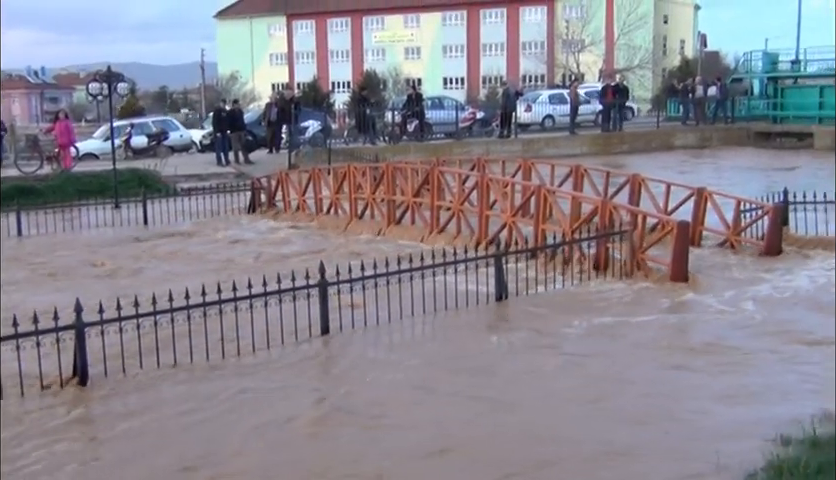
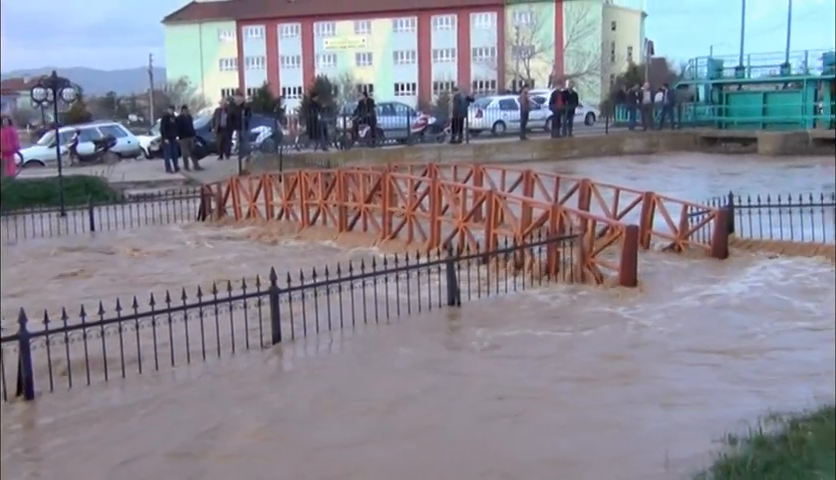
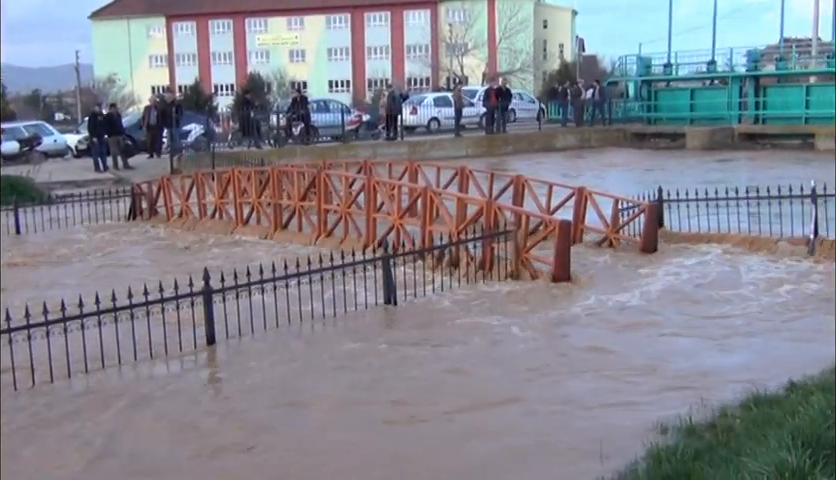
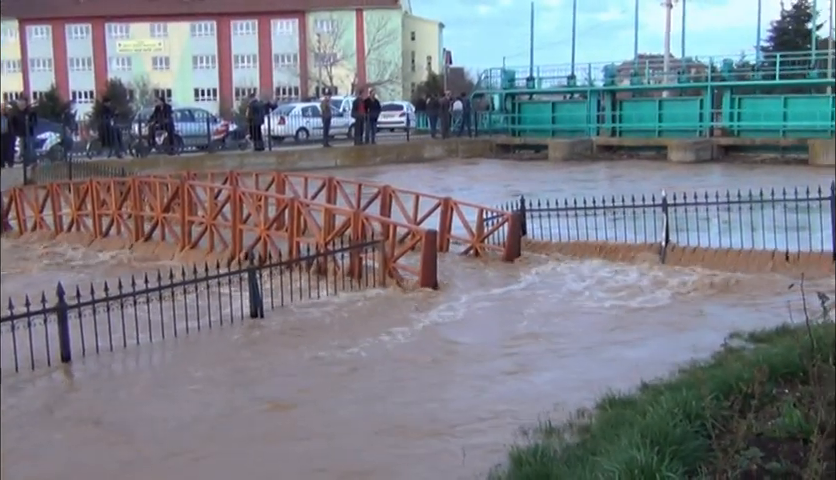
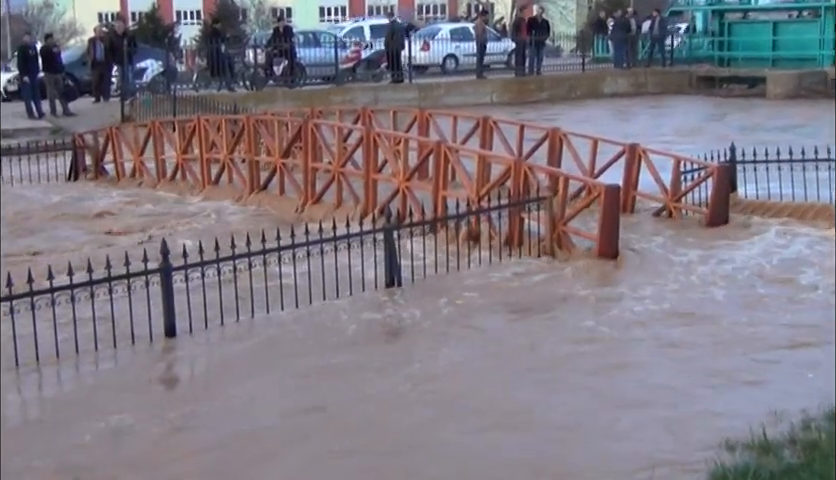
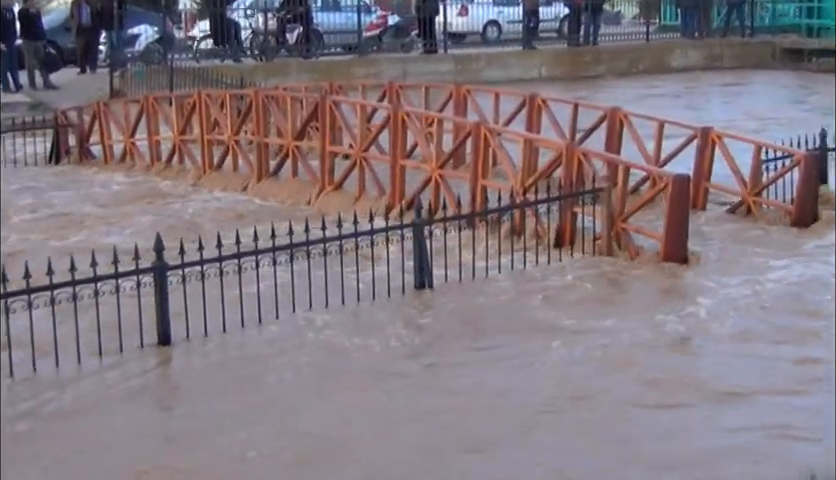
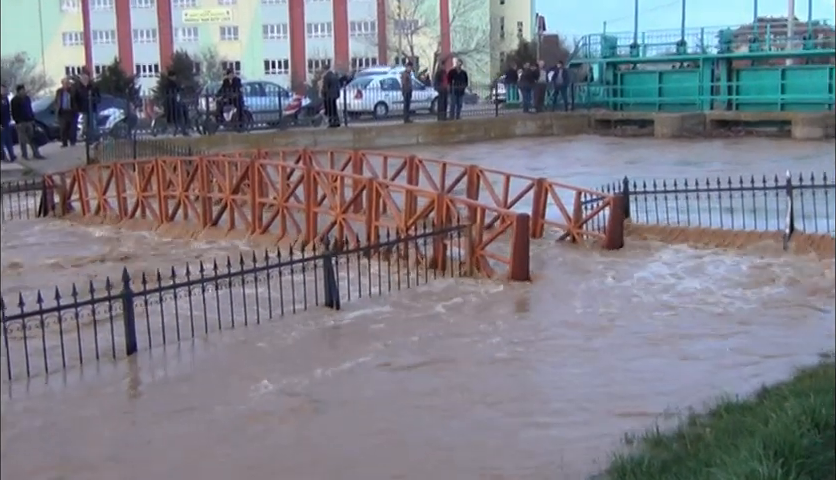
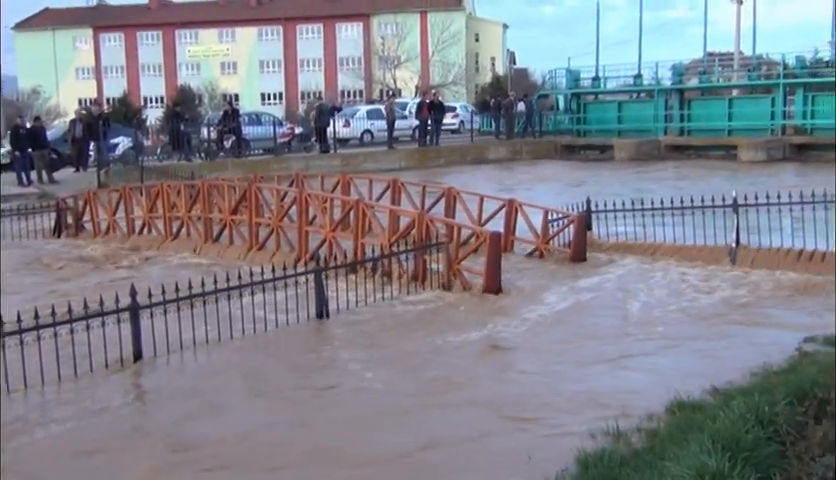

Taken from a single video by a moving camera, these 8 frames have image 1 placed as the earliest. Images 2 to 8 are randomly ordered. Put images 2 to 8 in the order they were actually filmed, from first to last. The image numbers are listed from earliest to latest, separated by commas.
2, 3, 8, 4, 7, 5, 6
